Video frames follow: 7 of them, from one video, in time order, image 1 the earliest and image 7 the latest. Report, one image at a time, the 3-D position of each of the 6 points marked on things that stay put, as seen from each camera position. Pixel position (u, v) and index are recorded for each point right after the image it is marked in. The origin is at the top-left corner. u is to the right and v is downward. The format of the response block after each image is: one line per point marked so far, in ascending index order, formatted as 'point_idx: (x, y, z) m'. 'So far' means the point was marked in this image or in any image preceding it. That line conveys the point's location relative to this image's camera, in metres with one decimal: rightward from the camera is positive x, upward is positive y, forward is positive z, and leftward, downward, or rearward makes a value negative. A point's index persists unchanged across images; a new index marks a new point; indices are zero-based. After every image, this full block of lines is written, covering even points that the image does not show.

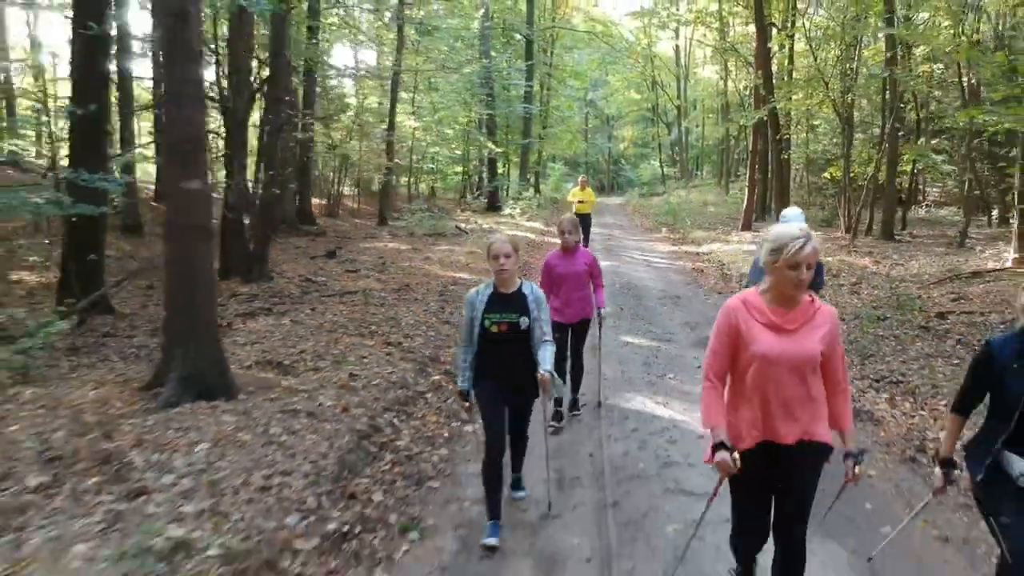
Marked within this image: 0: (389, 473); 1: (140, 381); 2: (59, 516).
0: (-0.8, -1.2, +5.6) m
1: (-2.8, -0.7, +6.9) m
2: (-2.3, -1.1, +4.3) m
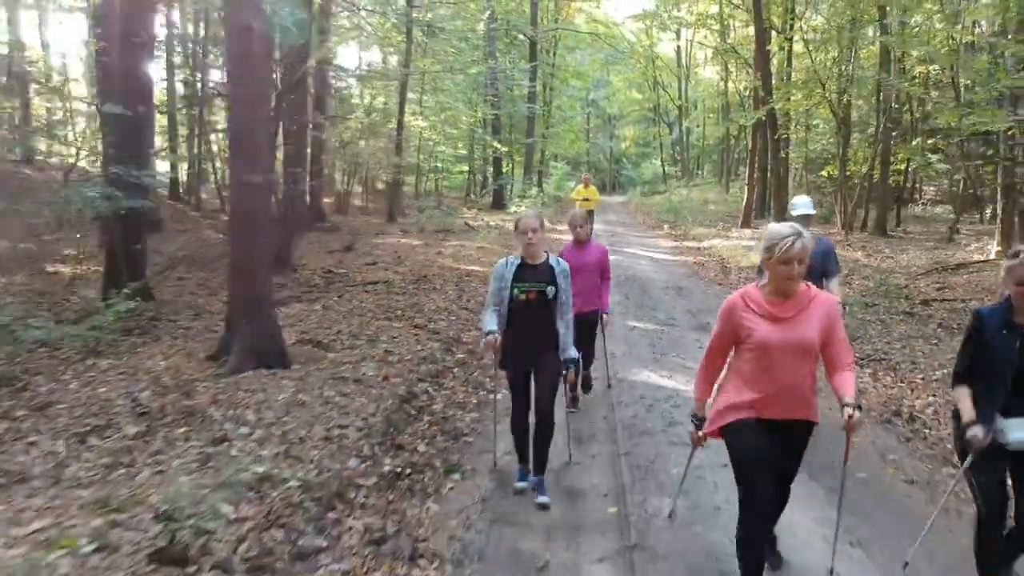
0: (-0.6, -1.0, +6.4) m
1: (-2.6, -0.5, +7.7) m
2: (-2.1, -0.9, +5.1) m
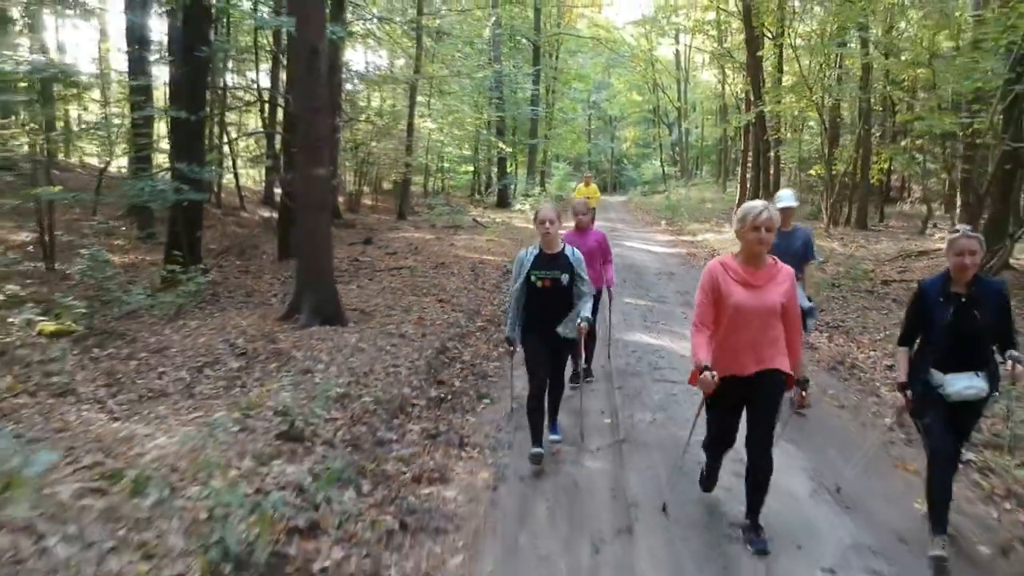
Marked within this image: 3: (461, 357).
0: (-0.5, -0.8, +7.9) m
1: (-2.5, -0.3, +9.2) m
2: (-1.9, -0.7, +6.7) m
3: (-0.5, -0.7, +8.5) m
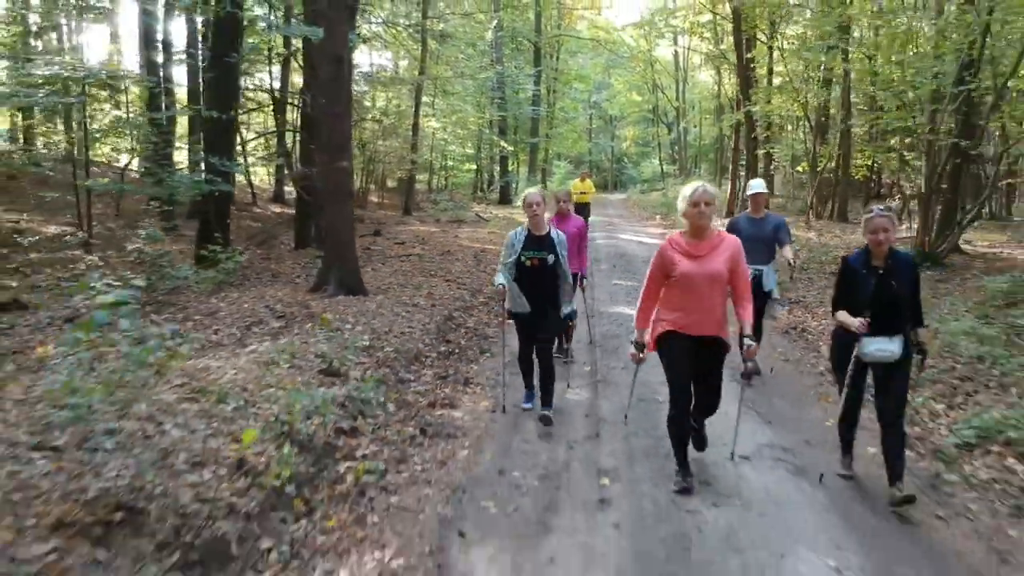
0: (-0.5, -0.5, +9.3) m
1: (-2.5, 0.0, +10.6) m
2: (-2.0, -0.4, +8.1) m
3: (-0.5, -0.4, +9.8) m
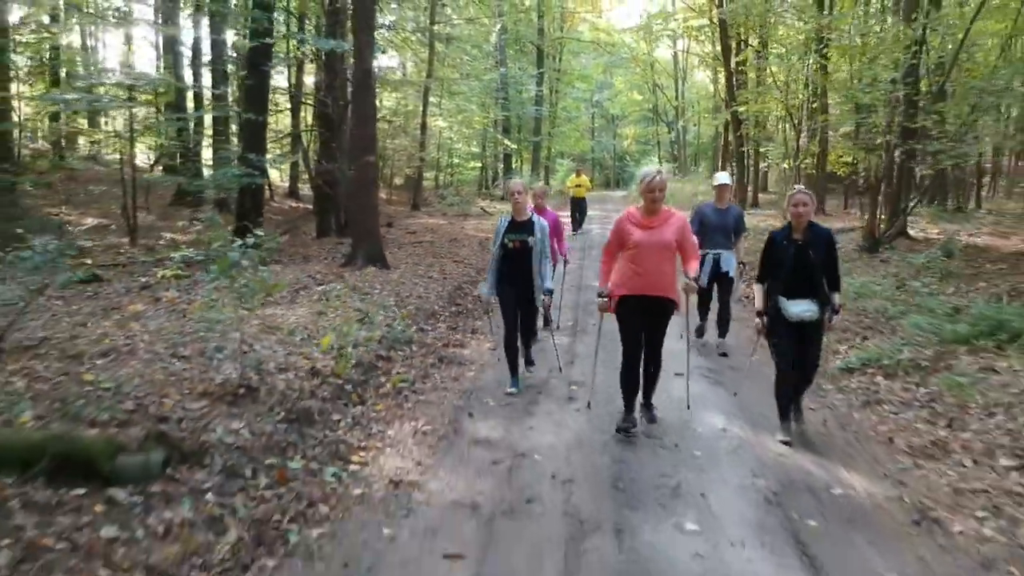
0: (-0.5, -0.2, +11.2) m
1: (-2.5, +0.3, +12.5) m
2: (-2.0, -0.1, +10.0) m
3: (-0.5, -0.1, +11.7) m
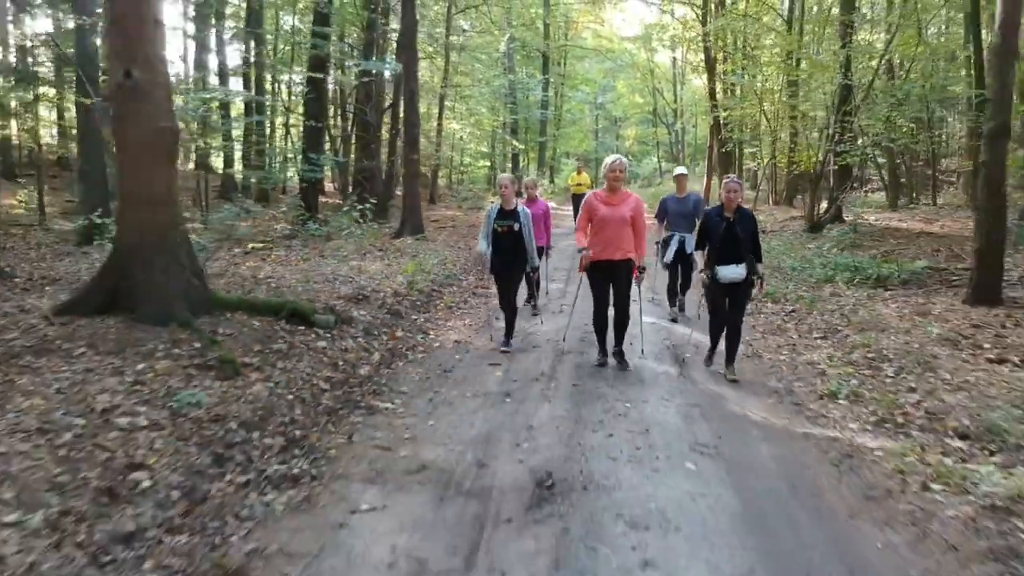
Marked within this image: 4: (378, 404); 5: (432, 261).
0: (-0.3, +0.4, +14.8) m
1: (-2.3, +0.9, +16.2) m
2: (-1.8, +0.5, +13.6) m
3: (-0.4, +0.5, +15.4) m
4: (-1.0, -0.9, +6.5) m
5: (-1.2, +0.4, +13.2) m
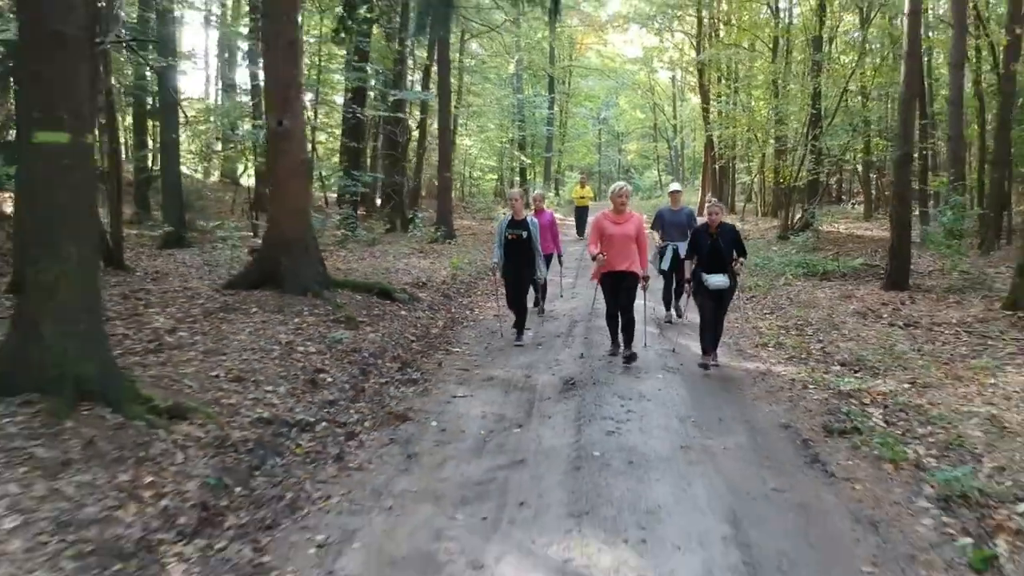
0: (0.0, +0.5, +17.8) m
1: (-1.9, +1.0, +19.1) m
2: (-1.5, +0.6, +16.6) m
3: (0.0, +0.6, +18.3) m
4: (-0.7, -0.7, +9.4) m
5: (-0.9, +0.5, +16.2) m
